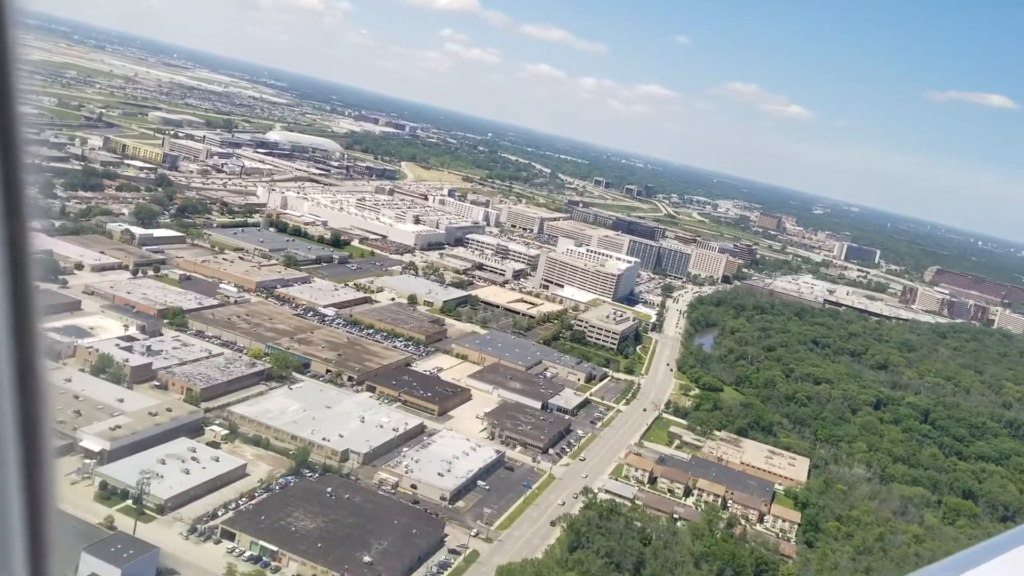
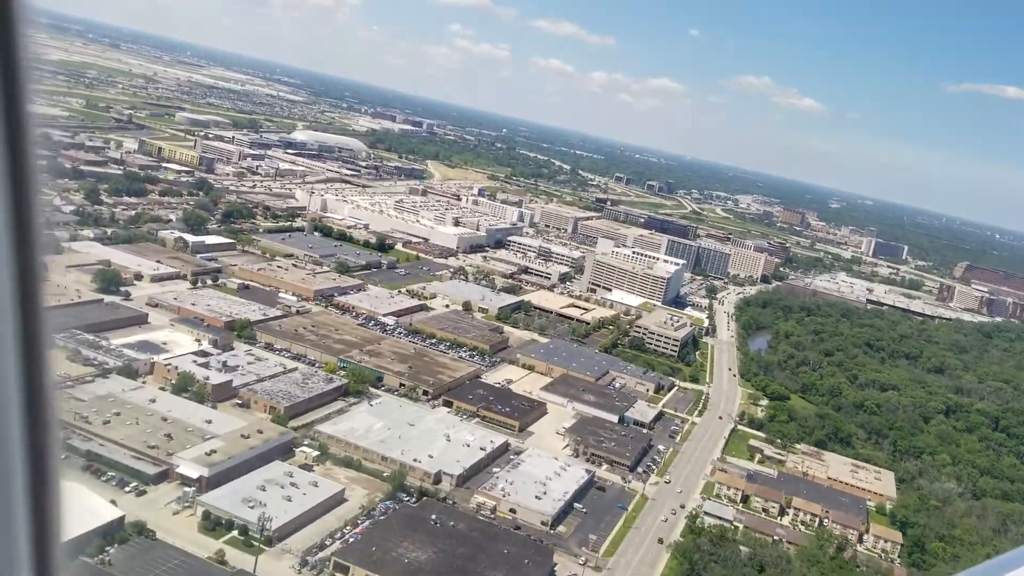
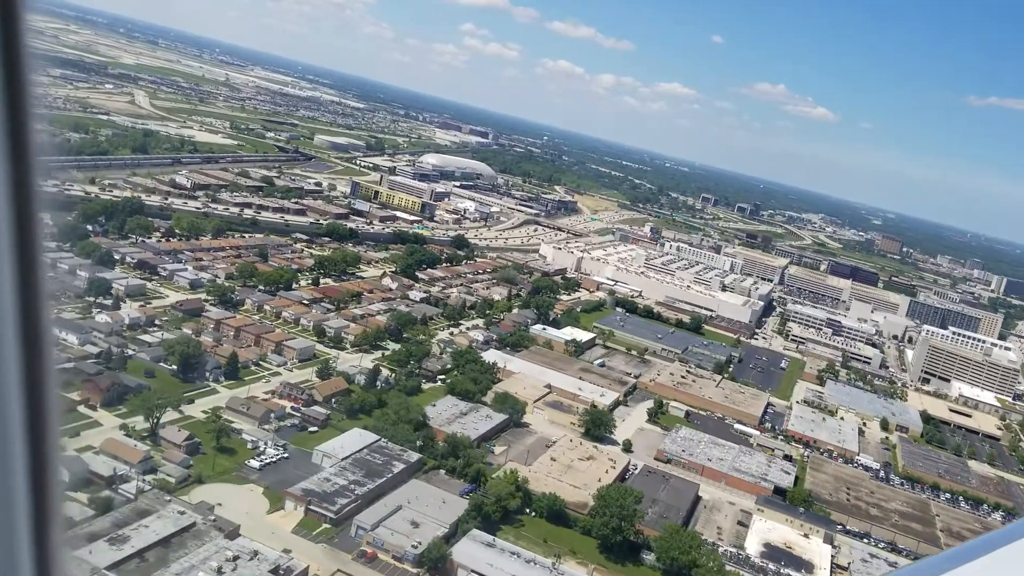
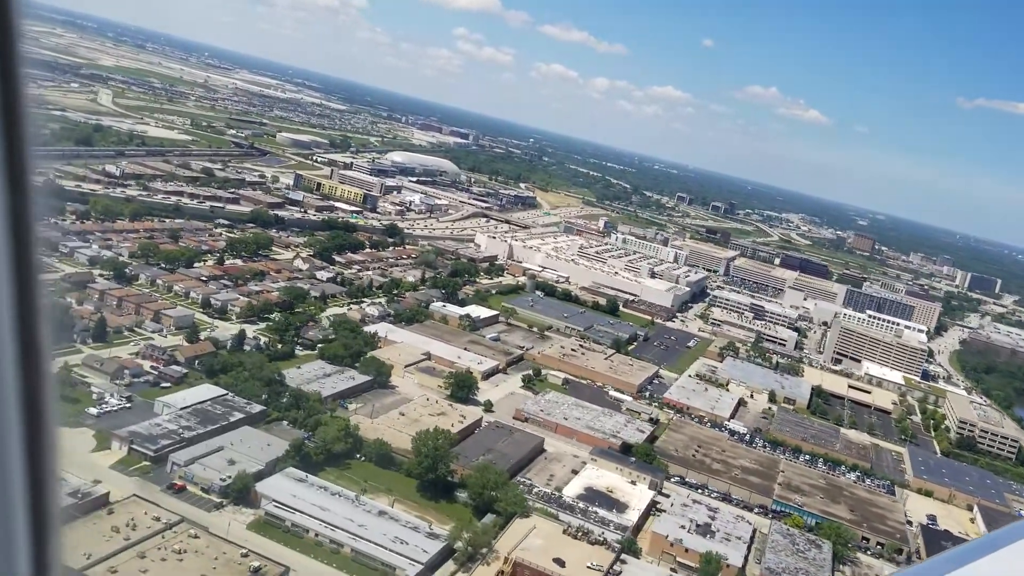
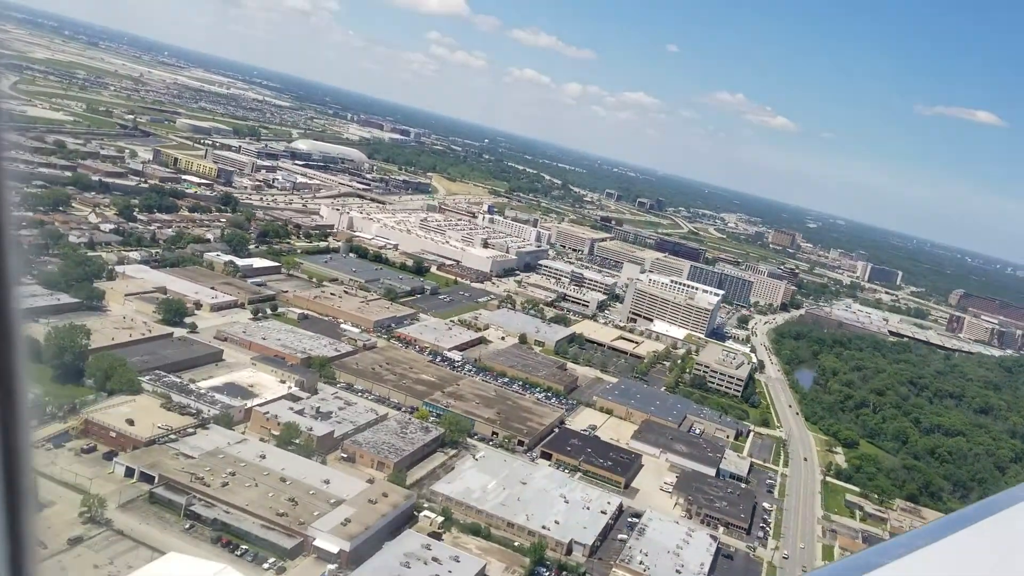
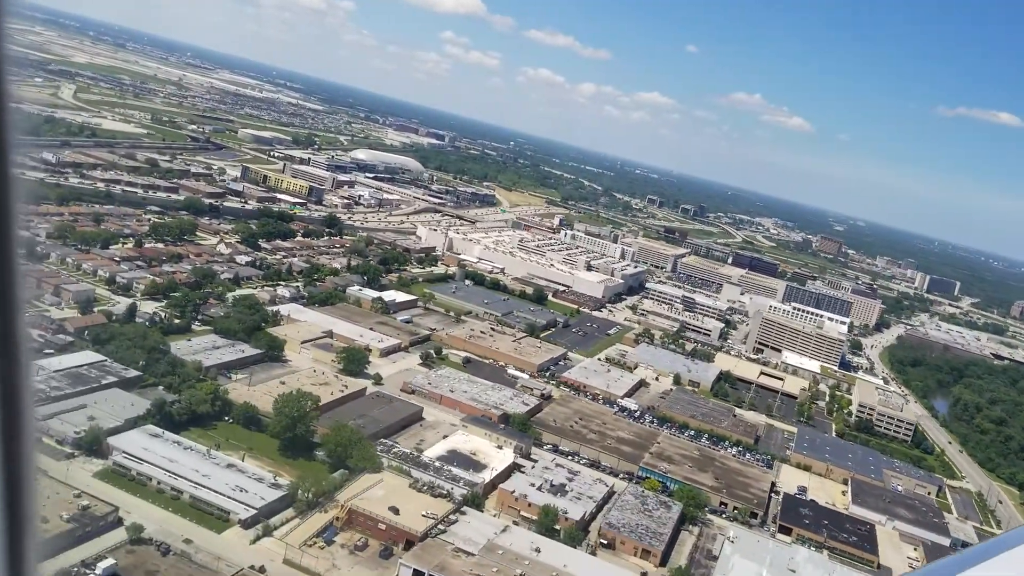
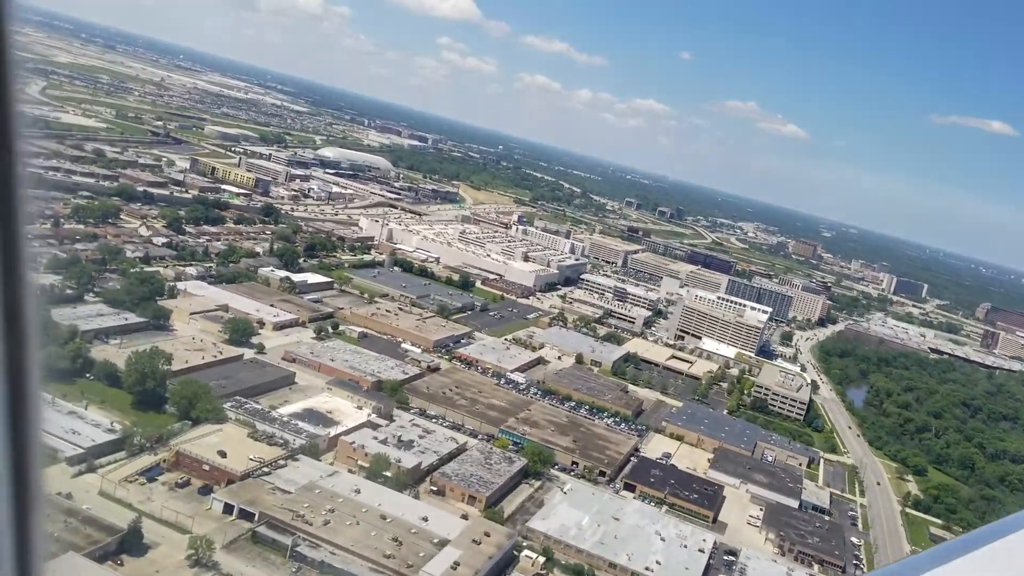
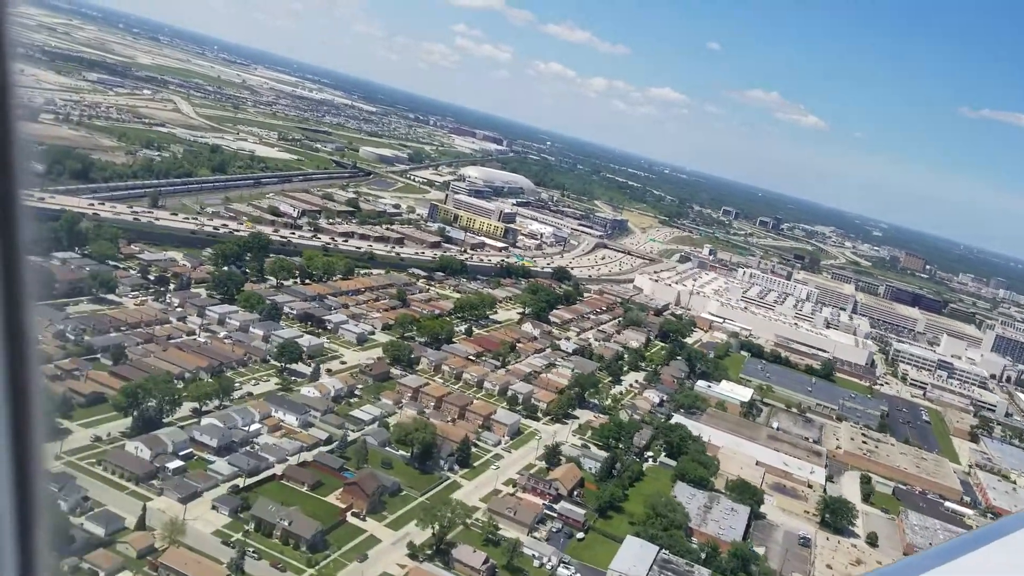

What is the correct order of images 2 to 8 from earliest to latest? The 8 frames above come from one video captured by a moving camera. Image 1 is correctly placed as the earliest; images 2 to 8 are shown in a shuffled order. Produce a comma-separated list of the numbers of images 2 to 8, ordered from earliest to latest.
2, 5, 7, 6, 4, 3, 8
